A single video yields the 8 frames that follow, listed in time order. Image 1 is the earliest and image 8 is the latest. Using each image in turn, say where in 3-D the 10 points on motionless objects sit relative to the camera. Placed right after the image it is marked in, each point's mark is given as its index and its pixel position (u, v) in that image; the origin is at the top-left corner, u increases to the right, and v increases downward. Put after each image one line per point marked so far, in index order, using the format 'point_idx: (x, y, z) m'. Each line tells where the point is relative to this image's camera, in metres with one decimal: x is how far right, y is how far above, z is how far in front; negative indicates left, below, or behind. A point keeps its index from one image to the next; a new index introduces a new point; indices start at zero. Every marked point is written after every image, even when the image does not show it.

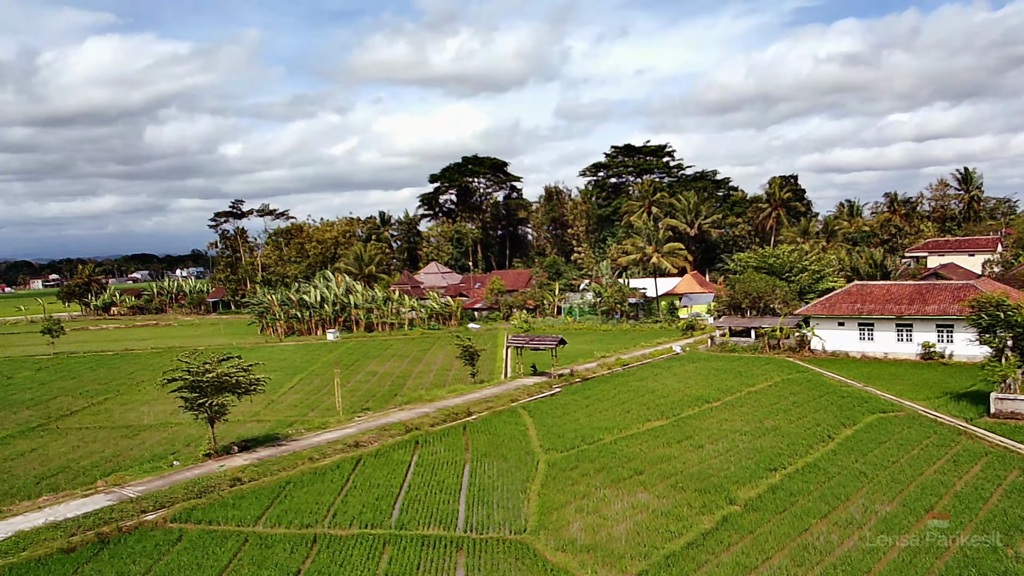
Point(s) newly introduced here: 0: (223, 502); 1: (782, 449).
0: (-5.6, -4.1, +16.7) m
1: (+5.9, -3.5, +19.0) m
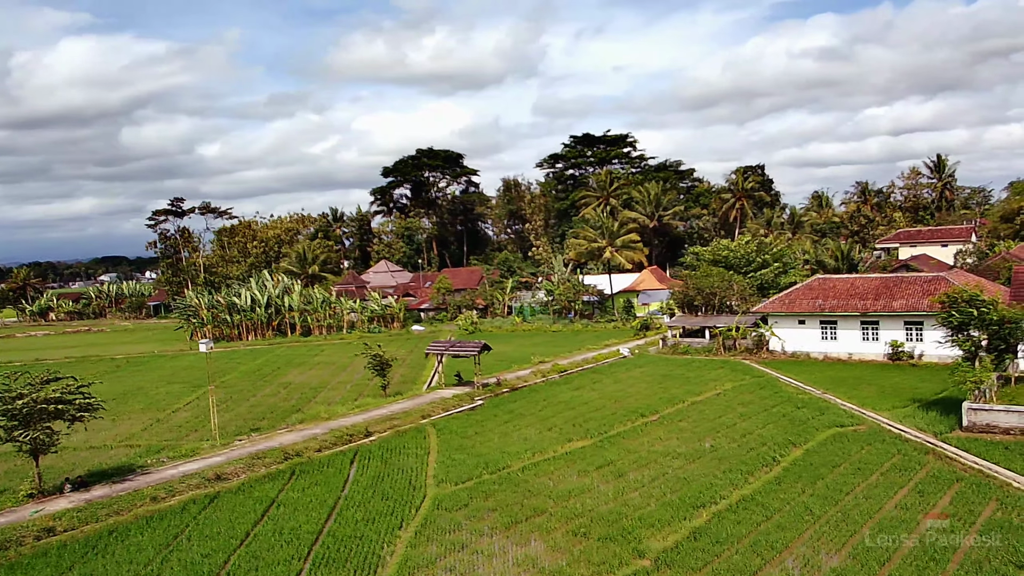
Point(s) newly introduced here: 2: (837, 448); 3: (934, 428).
0: (-7.7, -4.2, +13.3) m
1: (+3.8, -3.5, +15.9) m
2: (+6.7, -3.3, +17.7) m
3: (+9.2, -3.1, +18.9) m
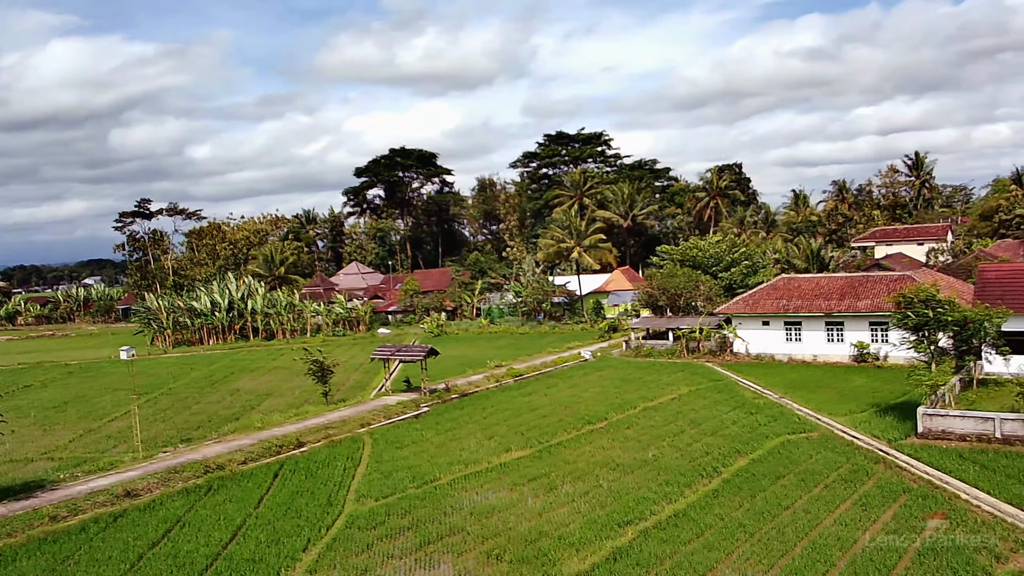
0: (-9.0, -4.3, +12.3) m
1: (+2.4, -3.5, +15.0) m
2: (+5.3, -3.3, +16.8) m
3: (+7.8, -3.1, +18.1) m
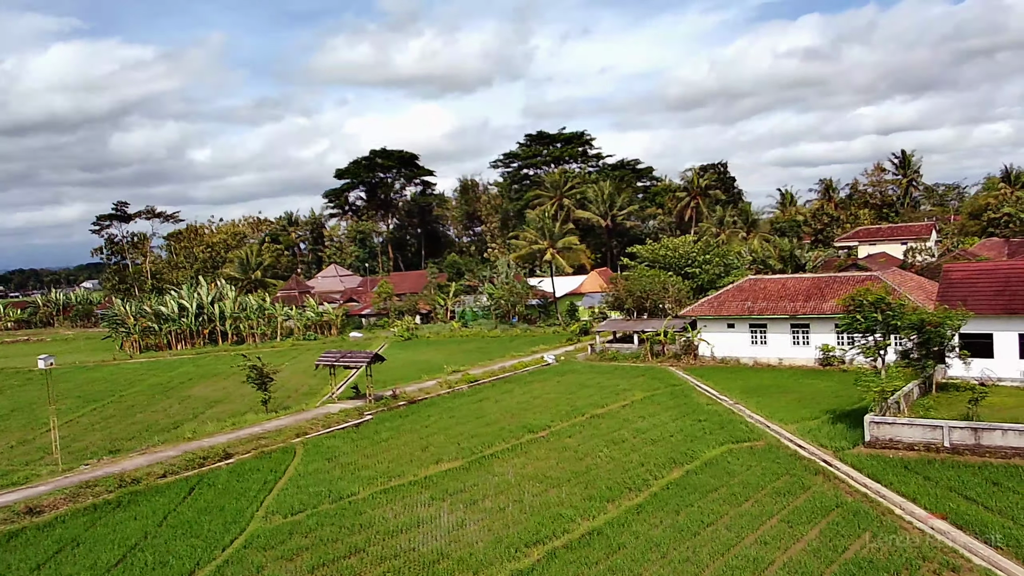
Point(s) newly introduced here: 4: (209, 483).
0: (-10.4, -4.4, +11.5) m
1: (+1.0, -3.6, +14.2) m
2: (+3.9, -3.3, +16.0) m
3: (+6.4, -3.1, +17.3) m
4: (-6.0, -3.8, +17.0) m
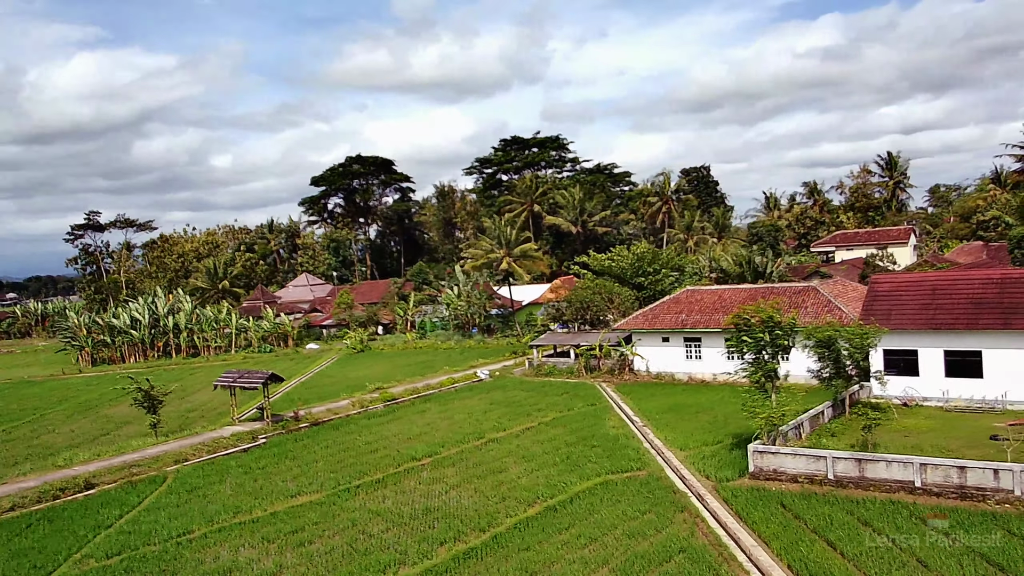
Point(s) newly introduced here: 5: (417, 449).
0: (-13.1, -4.9, +10.6) m
1: (-1.6, -3.9, +13.1) m
2: (+1.3, -3.7, +14.8) m
3: (+3.8, -3.5, +16.0) m
4: (-8.5, -4.3, +16.0) m
5: (-2.1, -3.7, +19.7) m
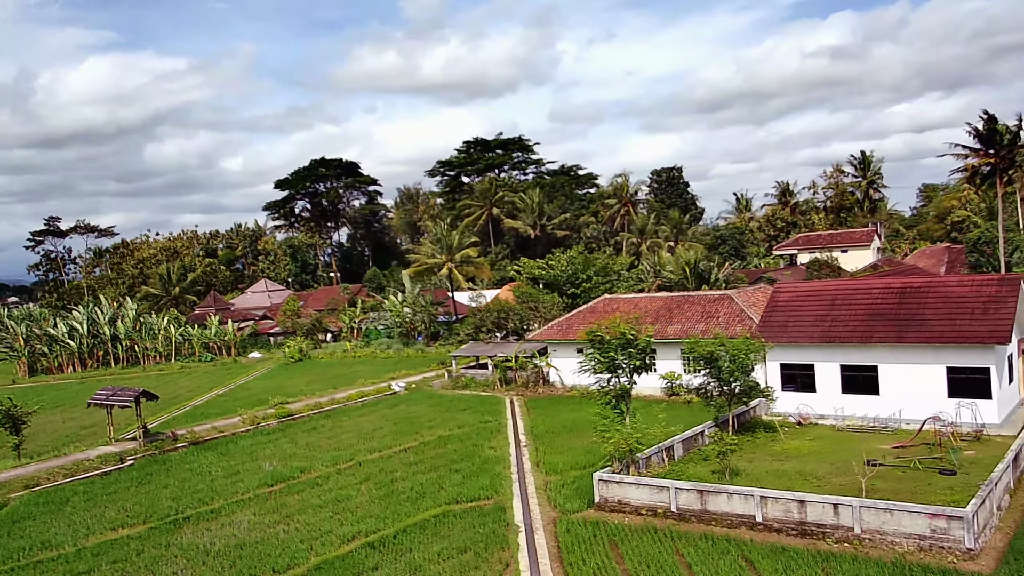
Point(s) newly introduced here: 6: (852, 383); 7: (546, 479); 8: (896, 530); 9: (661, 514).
0: (-16.0, -5.2, +9.6) m
1: (-4.6, -4.2, +12.0) m
2: (-1.6, -4.0, +13.7) m
3: (+1.0, -3.7, +14.9) m
4: (-11.4, -4.6, +15.0) m
5: (-5.0, -4.0, +18.6) m
6: (+7.3, -2.0, +18.6) m
7: (+0.7, -3.7, +16.9) m
8: (+5.2, -3.3, +11.7) m
9: (+2.4, -3.6, +13.8) m
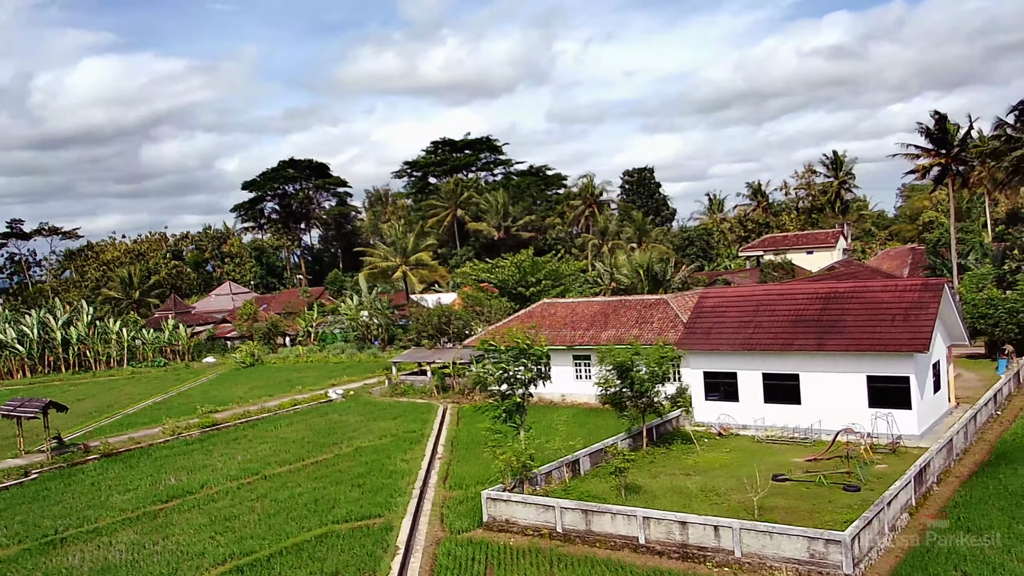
0: (-17.8, -5.4, +8.9) m
1: (-6.4, -4.4, +11.3) m
2: (-3.5, -4.1, +13.0) m
3: (-0.9, -3.9, +14.2) m
4: (-13.3, -4.8, +14.2) m
5: (-6.9, -4.1, +17.9) m
6: (+5.4, -2.2, +17.9) m
7: (-1.1, -3.8, +16.2) m
8: (+3.4, -3.4, +11.1) m
9: (+0.5, -3.8, +13.1) m
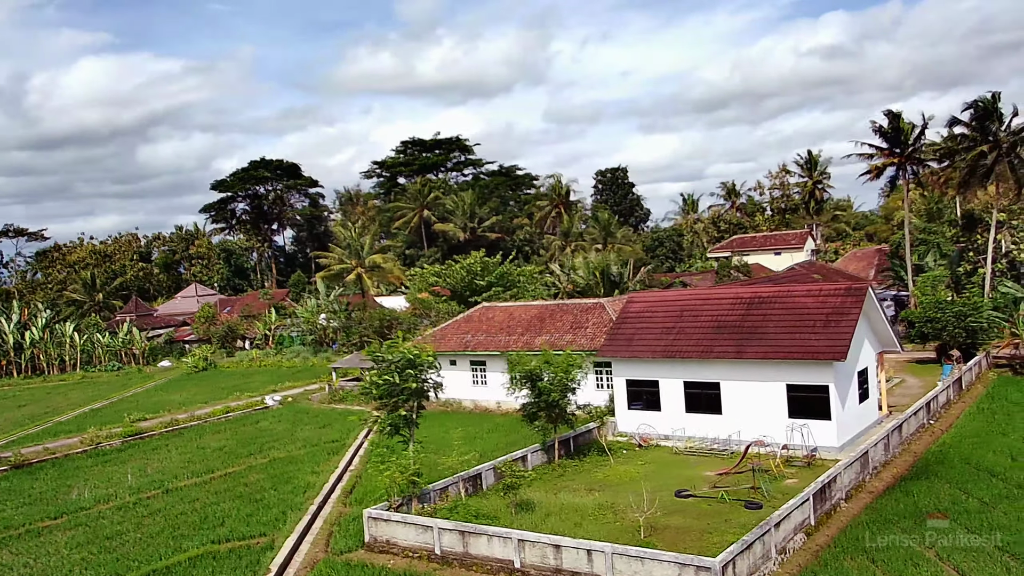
0: (-19.6, -5.6, +8.1) m
1: (-8.1, -4.5, +10.5) m
2: (-5.2, -4.2, +12.3) m
3: (-2.7, -4.0, +13.5) m
4: (-15.0, -4.9, +13.5) m
5: (-8.6, -4.3, +17.2) m
6: (+3.6, -2.3, +17.3) m
7: (-2.9, -4.0, +15.5) m
8: (+1.6, -3.5, +10.4) m
9: (-1.2, -3.9, +12.4) m
